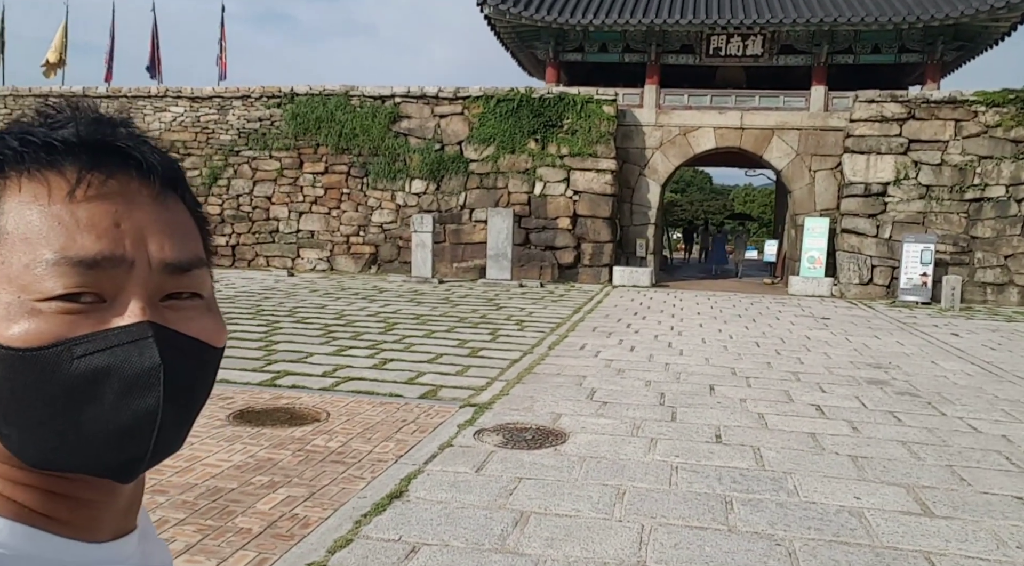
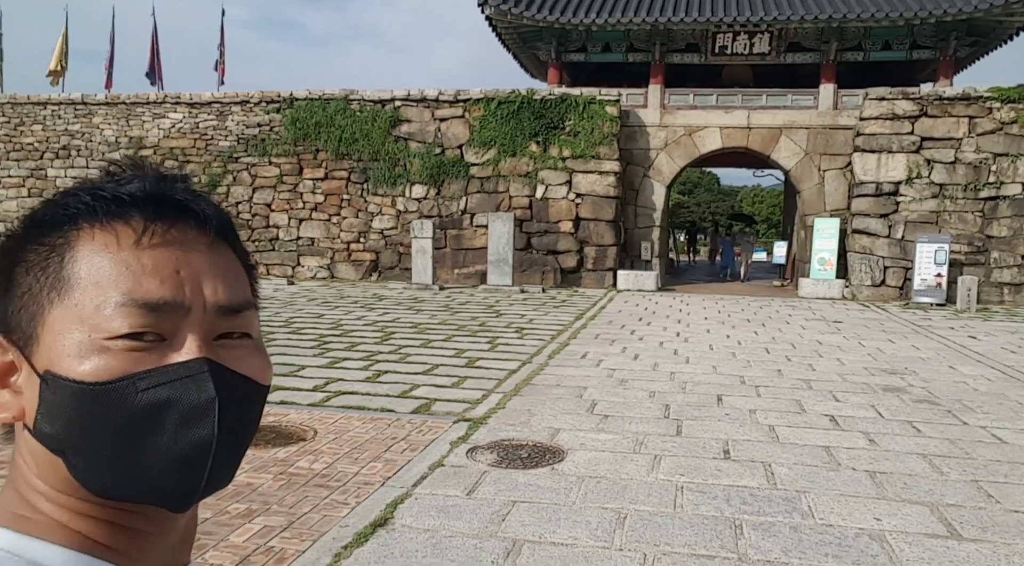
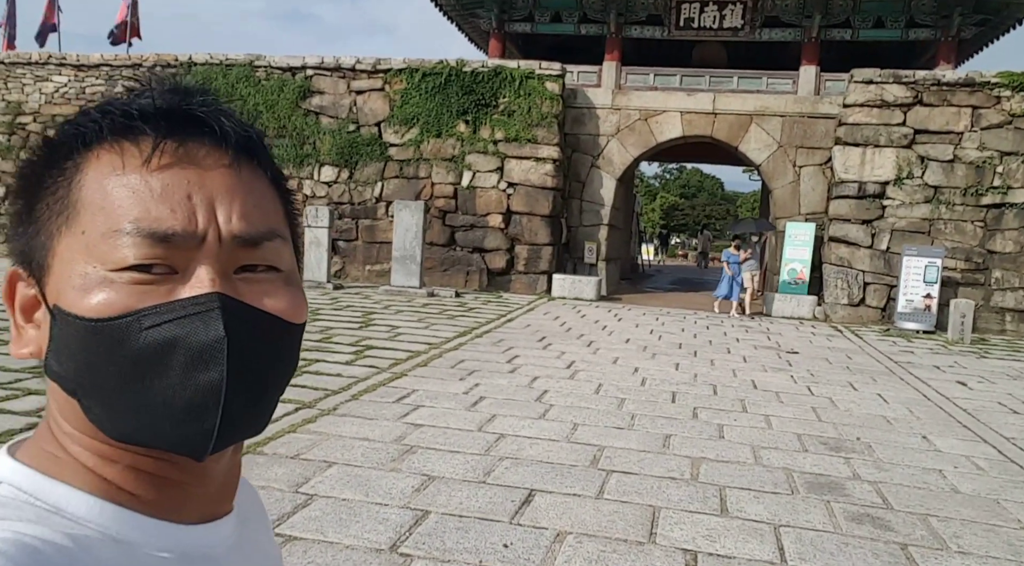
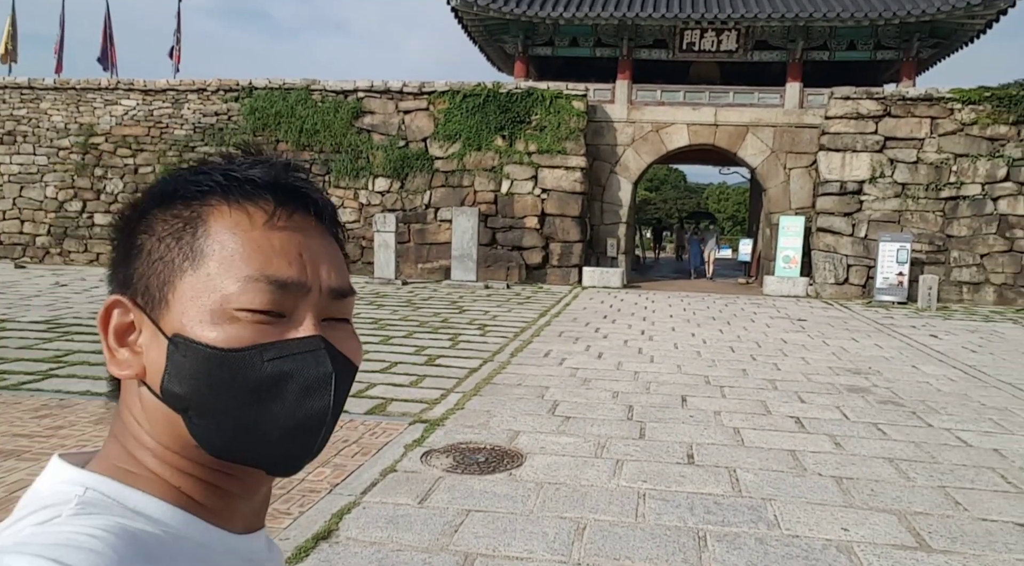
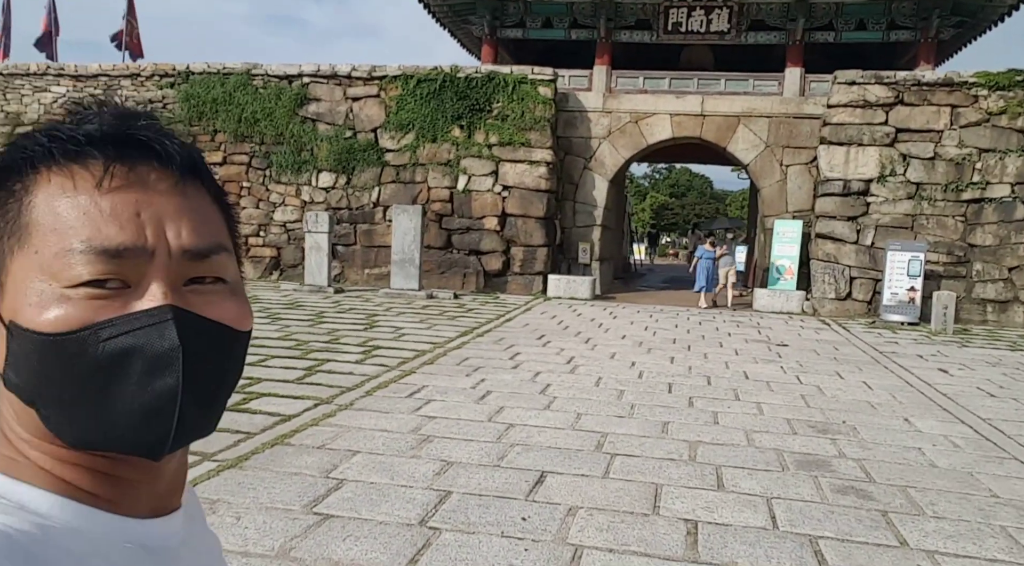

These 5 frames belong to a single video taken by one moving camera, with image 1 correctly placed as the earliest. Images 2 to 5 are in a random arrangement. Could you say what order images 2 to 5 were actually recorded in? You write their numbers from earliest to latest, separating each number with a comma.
2, 4, 5, 3
